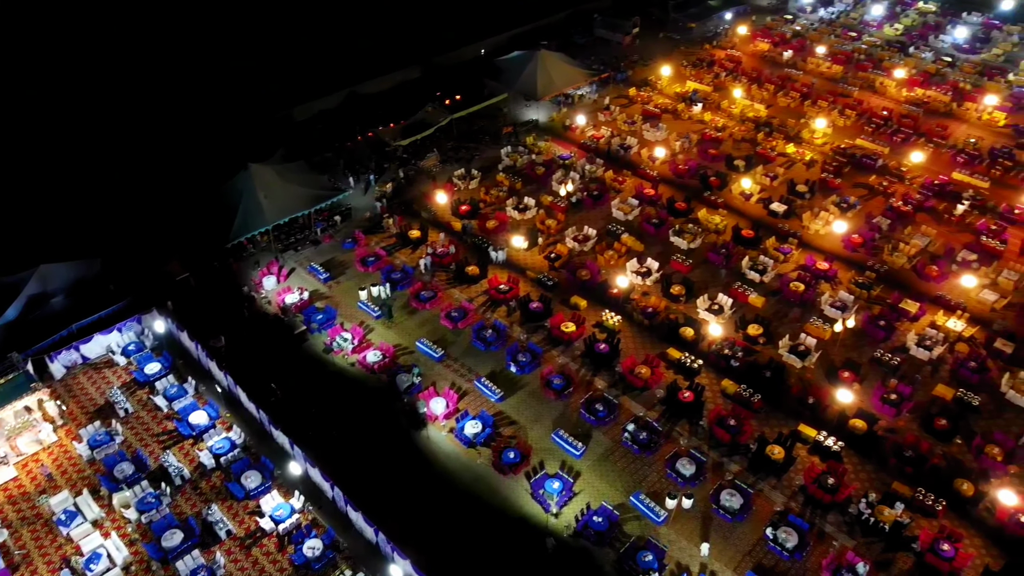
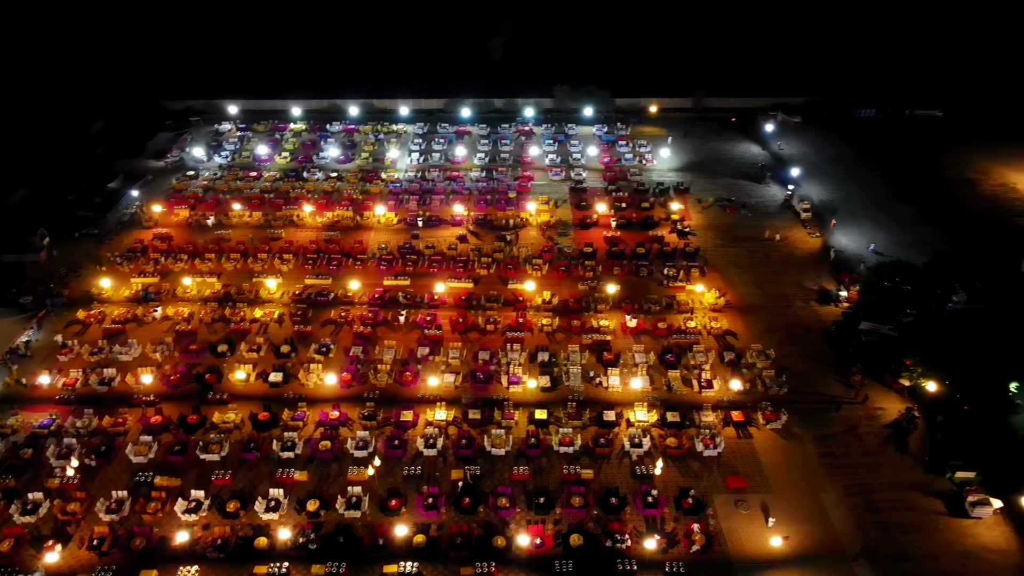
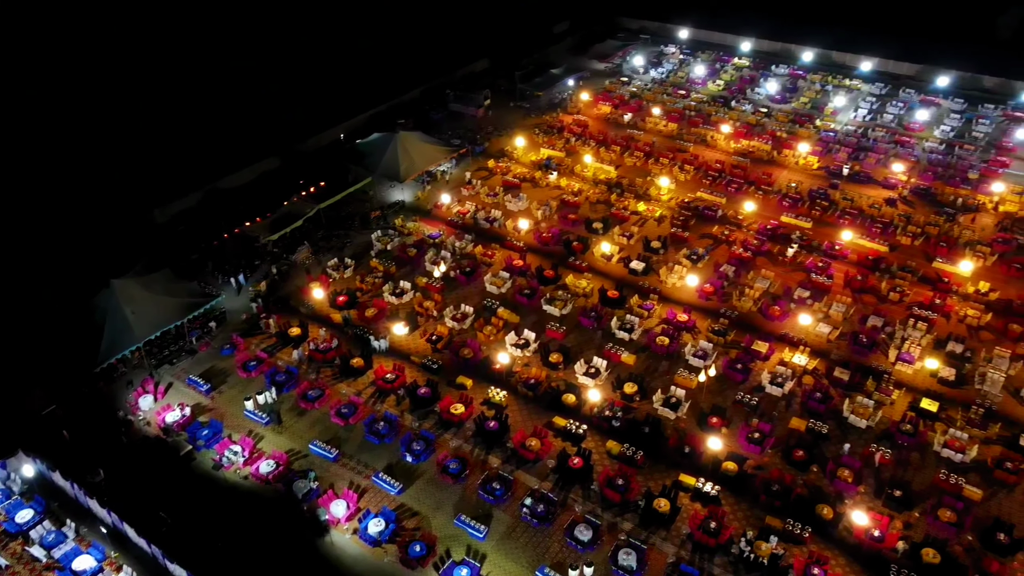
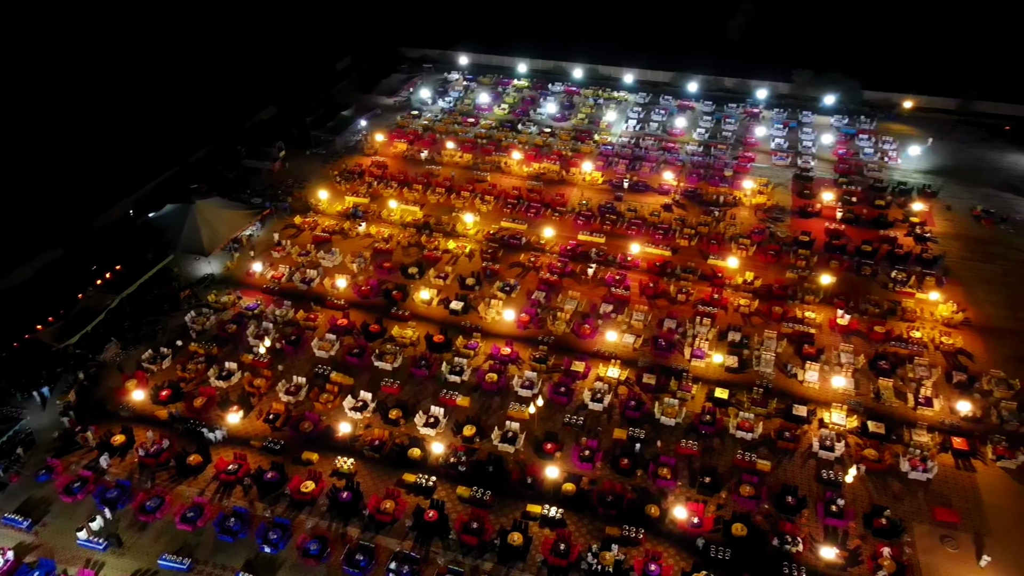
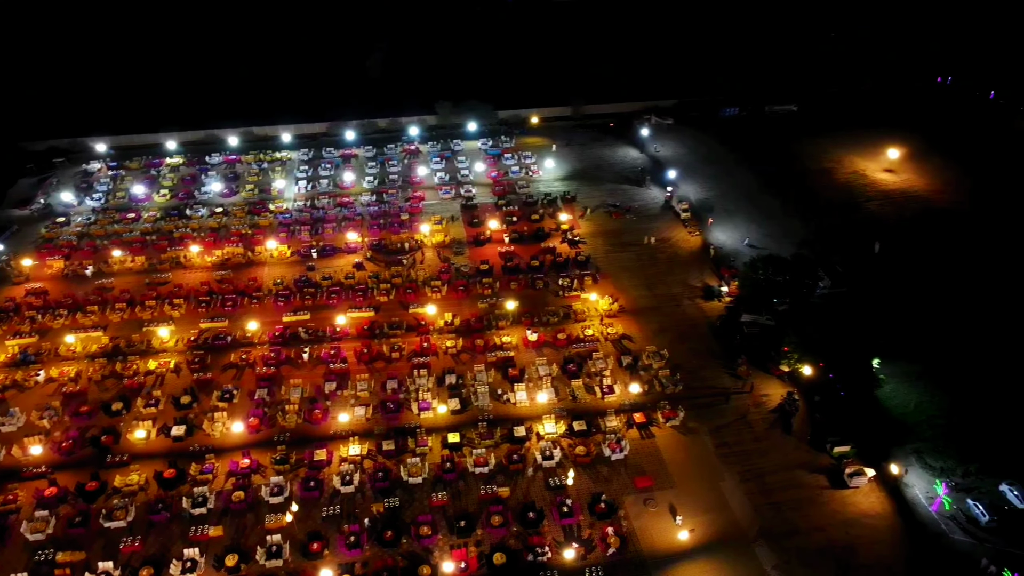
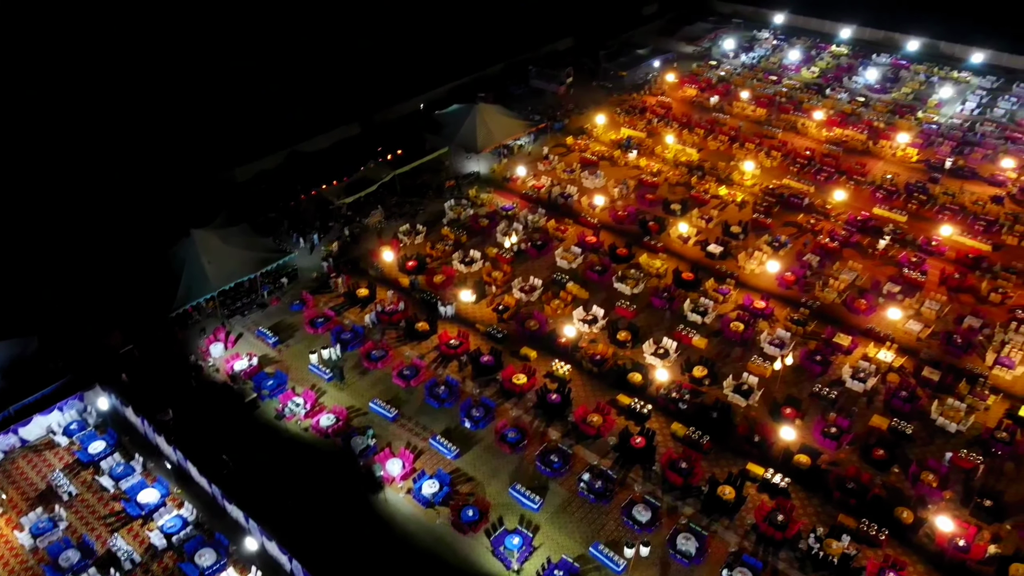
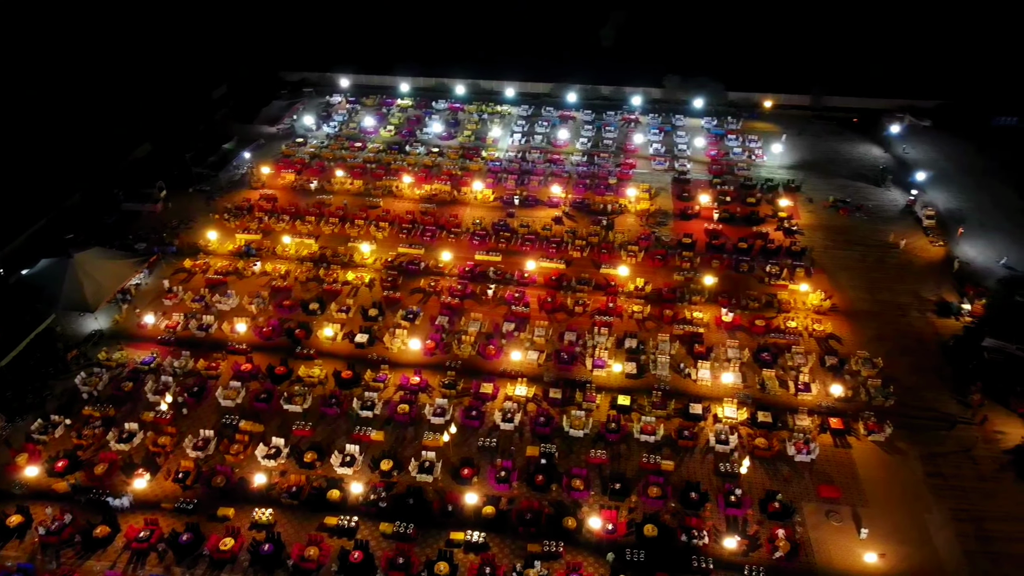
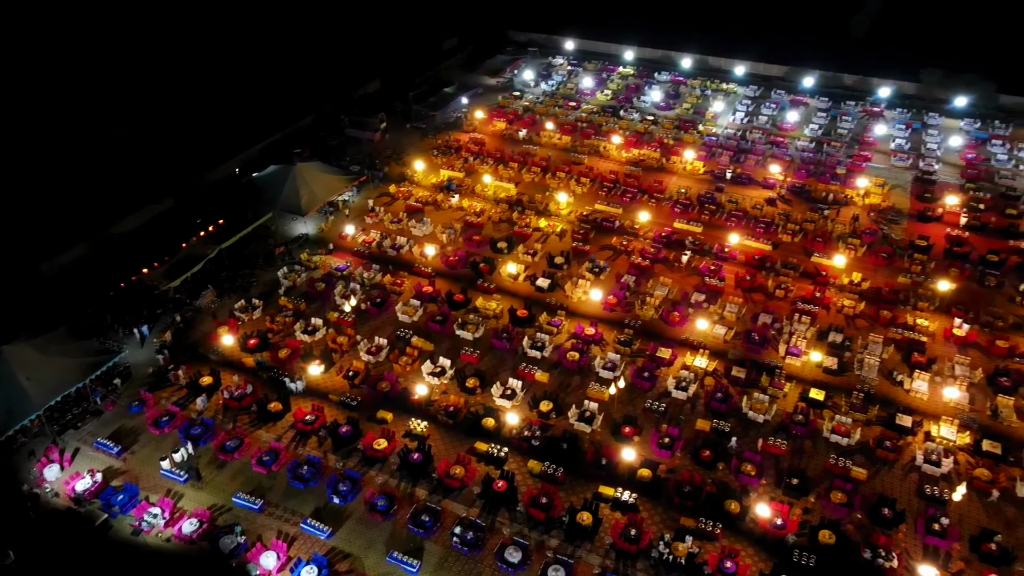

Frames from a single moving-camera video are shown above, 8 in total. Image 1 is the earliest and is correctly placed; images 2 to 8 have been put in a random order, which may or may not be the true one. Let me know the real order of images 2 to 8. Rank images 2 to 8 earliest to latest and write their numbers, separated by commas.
6, 3, 8, 4, 7, 2, 5
